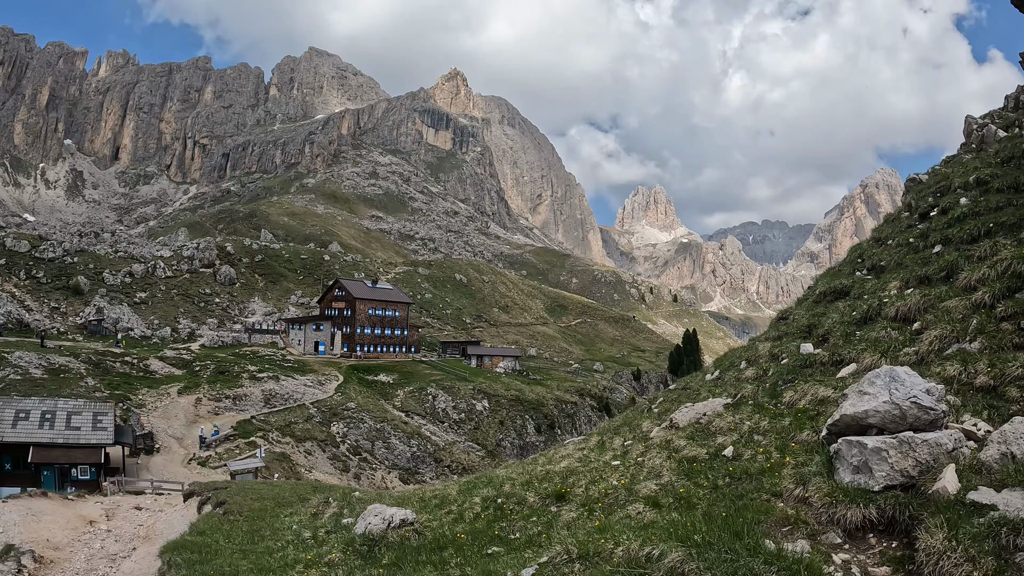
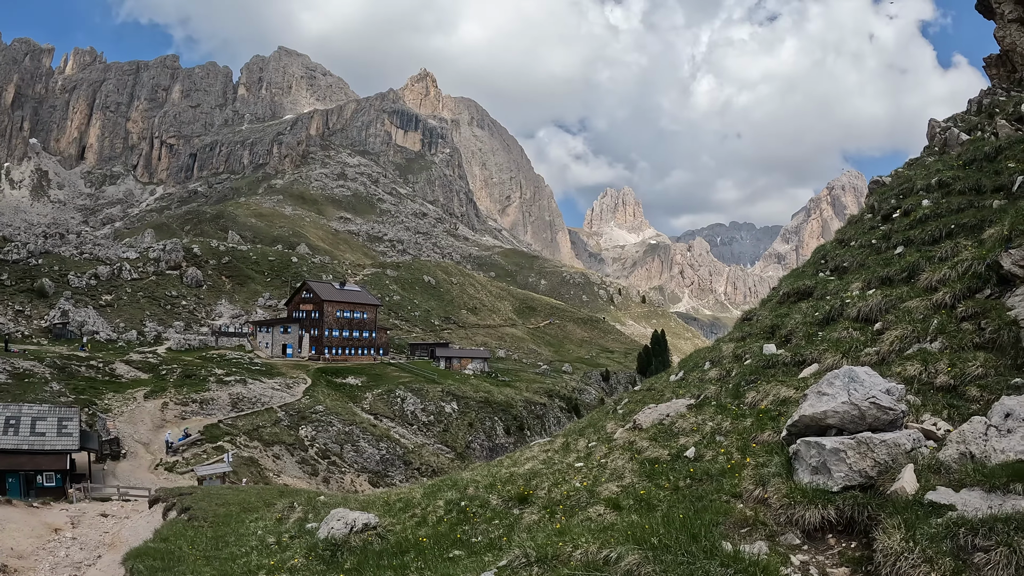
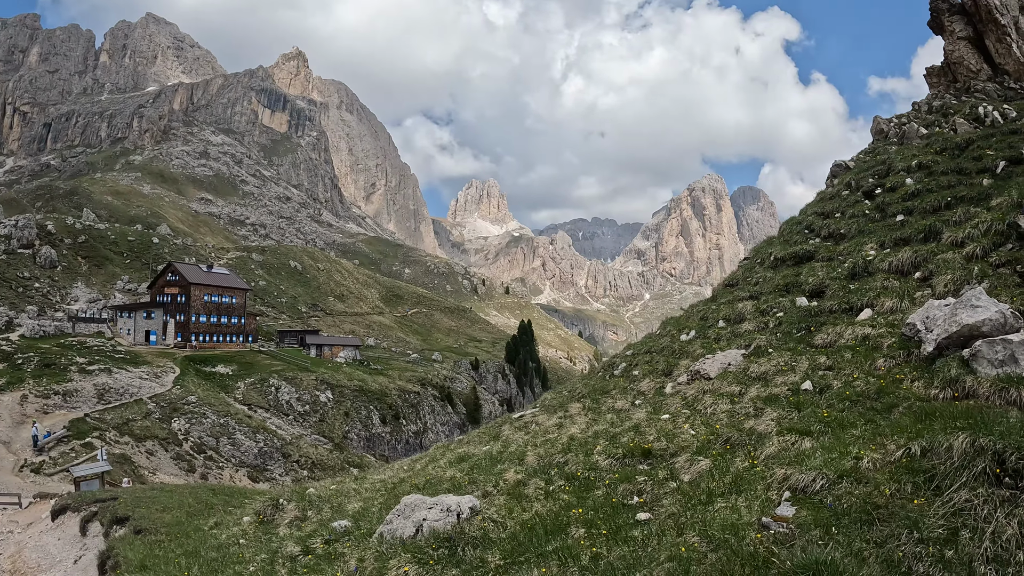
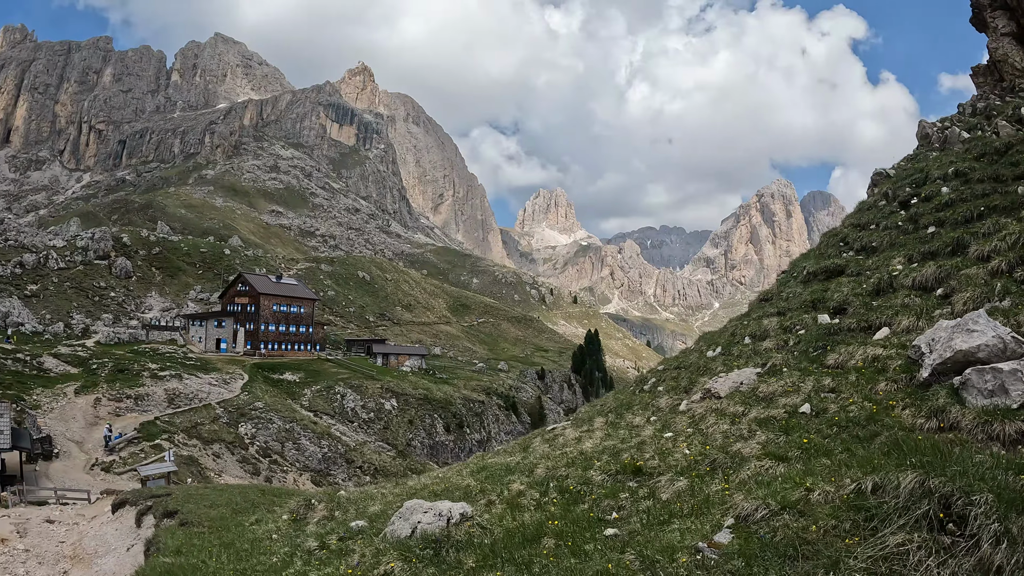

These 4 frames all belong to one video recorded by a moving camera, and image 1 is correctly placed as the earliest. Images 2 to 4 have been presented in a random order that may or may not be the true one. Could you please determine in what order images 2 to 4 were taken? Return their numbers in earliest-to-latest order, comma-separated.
2, 4, 3
